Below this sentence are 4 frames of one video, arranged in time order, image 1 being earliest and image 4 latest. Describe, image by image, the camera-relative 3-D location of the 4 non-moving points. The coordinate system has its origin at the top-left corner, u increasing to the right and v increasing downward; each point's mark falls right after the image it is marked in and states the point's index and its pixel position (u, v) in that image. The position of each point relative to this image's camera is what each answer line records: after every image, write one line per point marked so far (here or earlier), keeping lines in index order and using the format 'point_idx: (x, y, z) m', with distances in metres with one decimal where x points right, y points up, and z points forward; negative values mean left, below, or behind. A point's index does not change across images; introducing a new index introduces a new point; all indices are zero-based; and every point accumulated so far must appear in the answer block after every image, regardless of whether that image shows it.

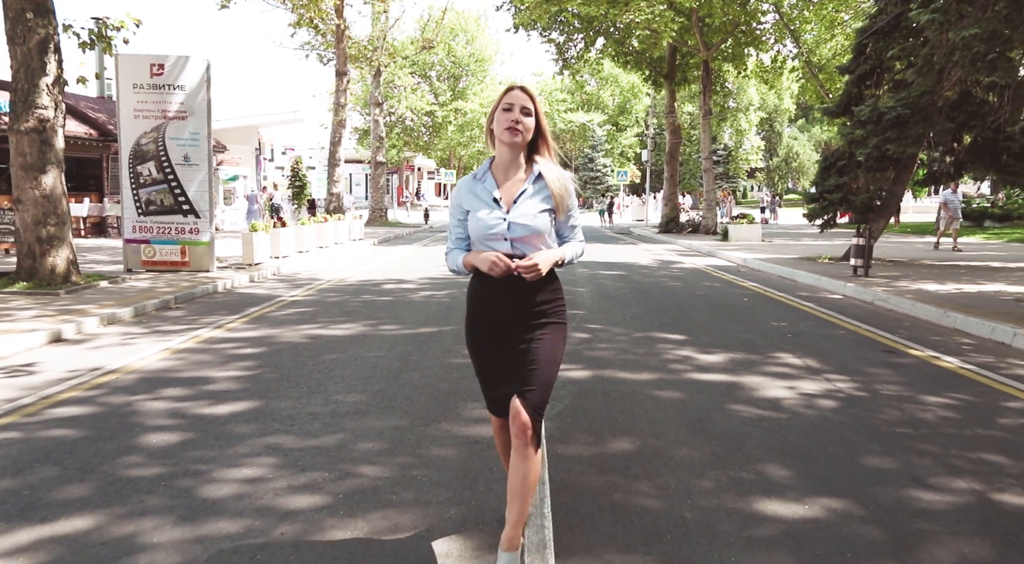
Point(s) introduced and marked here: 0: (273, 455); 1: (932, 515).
0: (-1.5, -1.1, +4.4) m
1: (+2.2, -1.2, +3.7) m
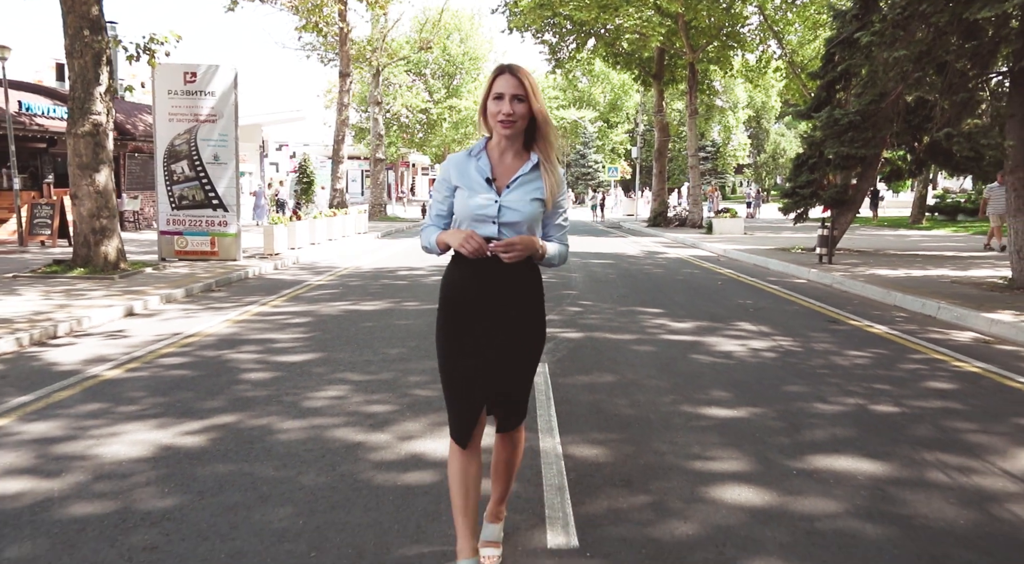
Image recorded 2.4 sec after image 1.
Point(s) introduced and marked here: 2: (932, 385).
0: (-1.4, -0.8, +6.0) m
1: (+2.3, -1.0, +5.2) m
2: (+3.7, -0.9, +6.2) m
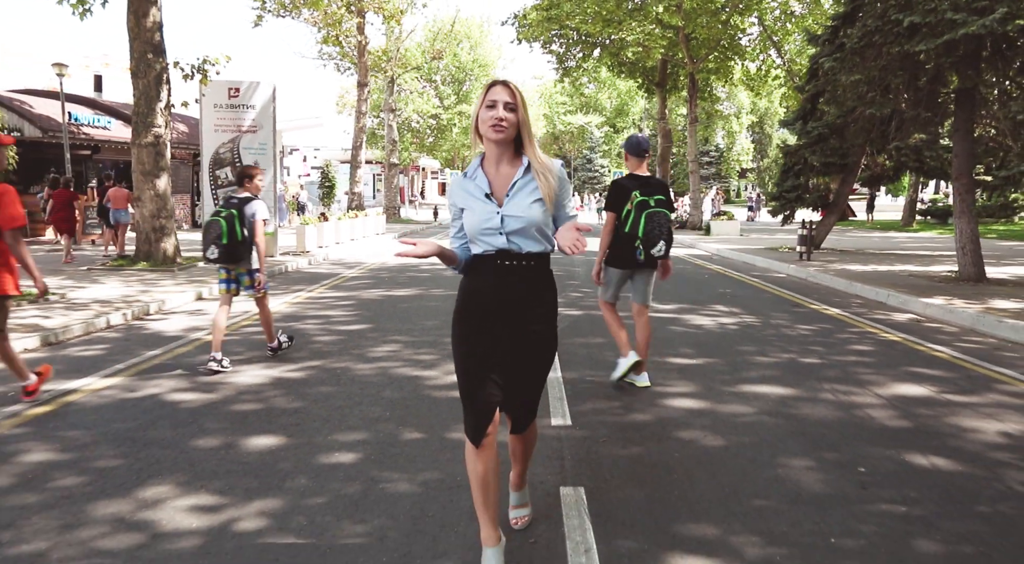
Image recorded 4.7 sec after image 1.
0: (-1.2, -0.7, +7.7) m
1: (+2.4, -0.8, +6.9) m
2: (+3.8, -0.7, +7.9) m
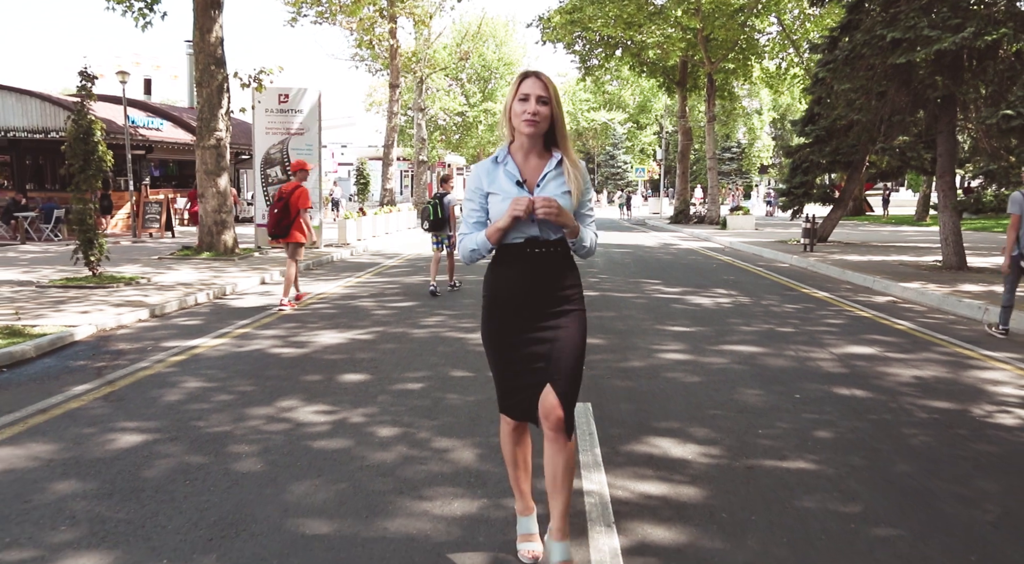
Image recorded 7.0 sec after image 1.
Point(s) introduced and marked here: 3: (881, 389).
0: (-0.9, -0.4, +9.3) m
1: (+2.7, -0.6, +8.4) m
2: (+4.2, -0.5, +9.3) m
3: (+3.0, -0.9, +5.8) m
